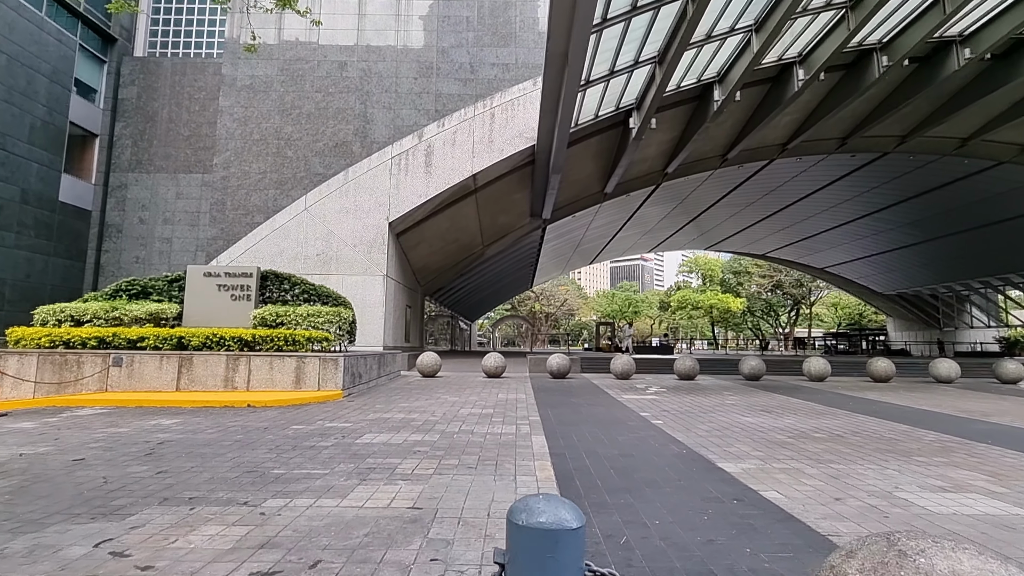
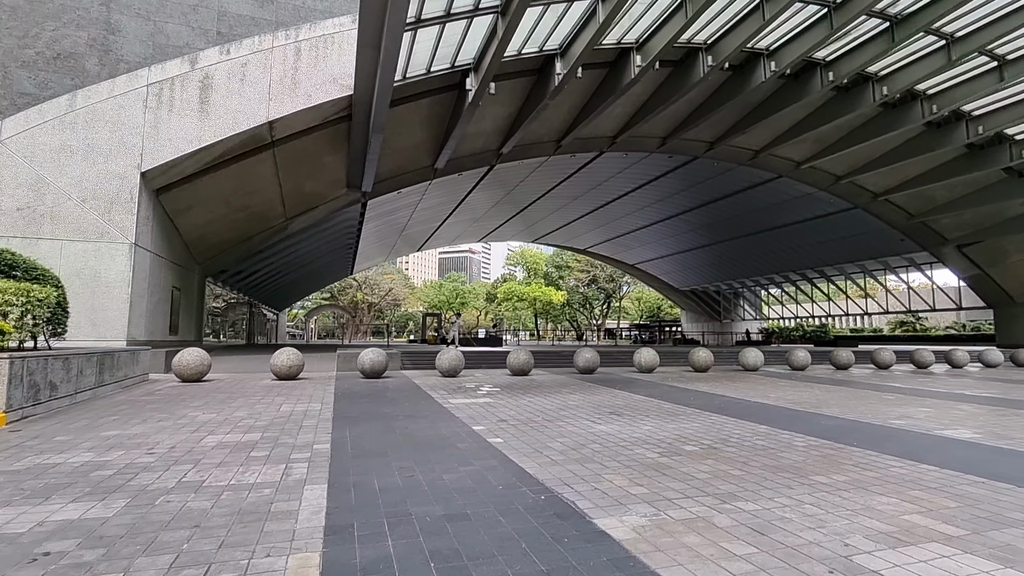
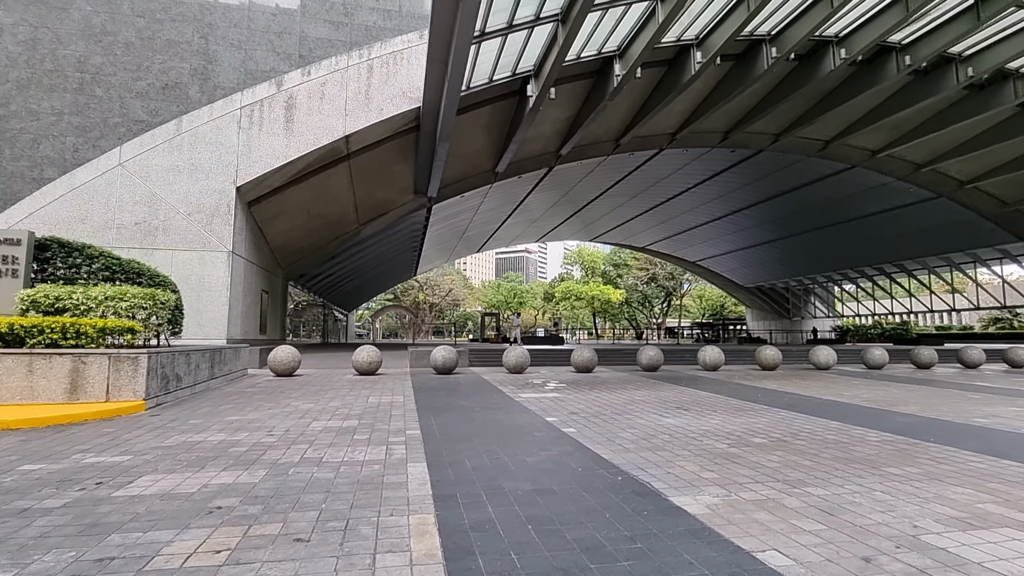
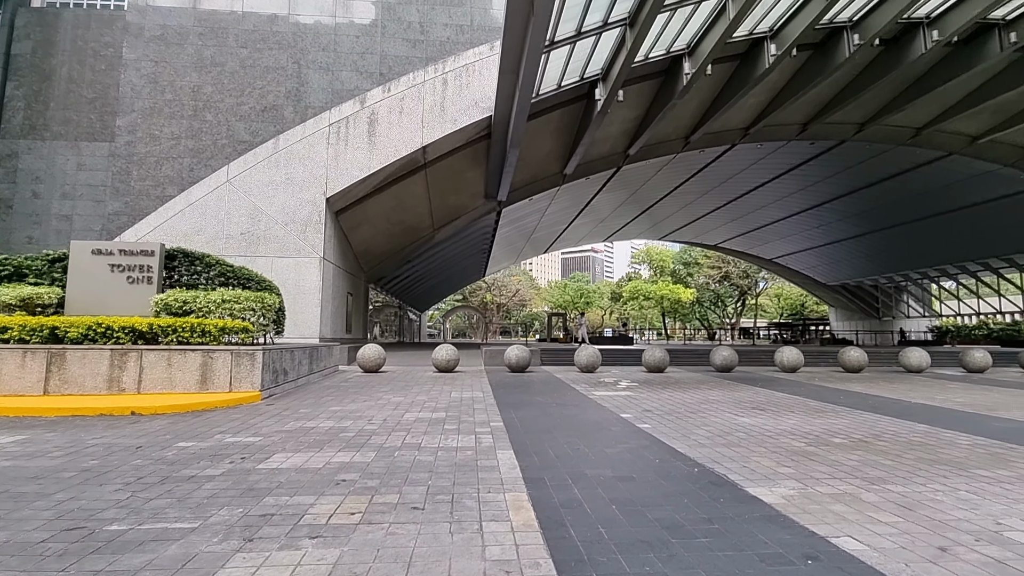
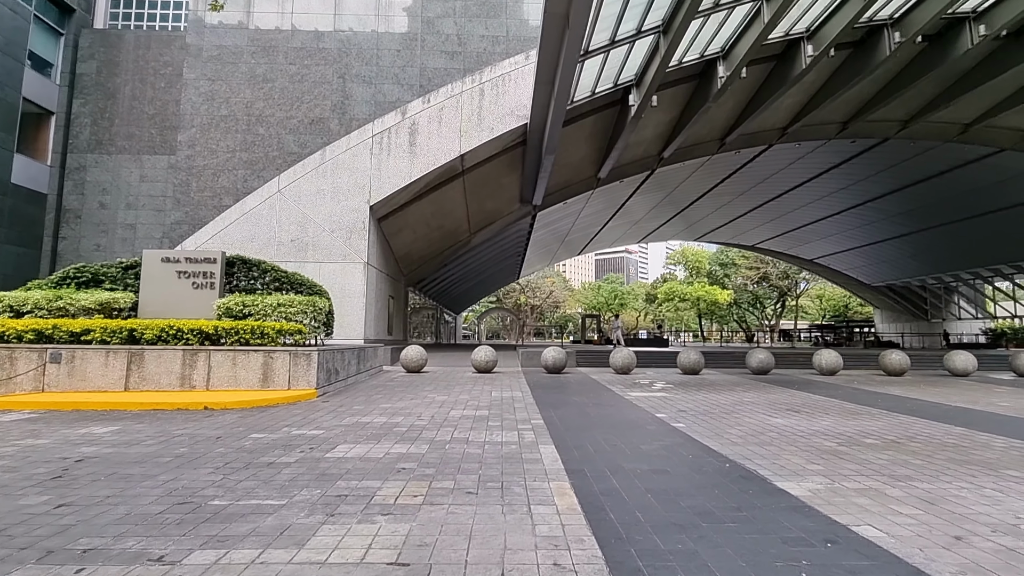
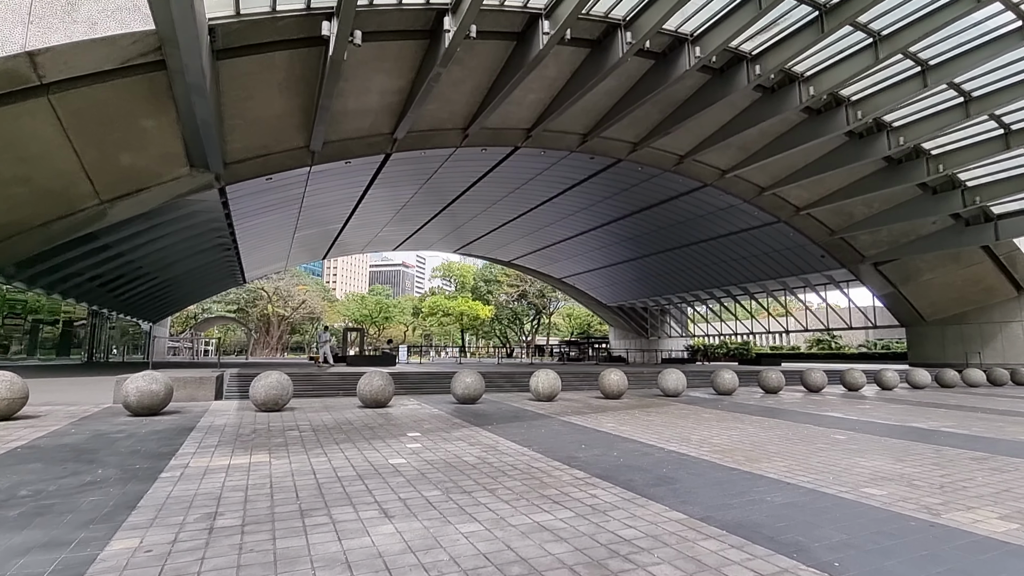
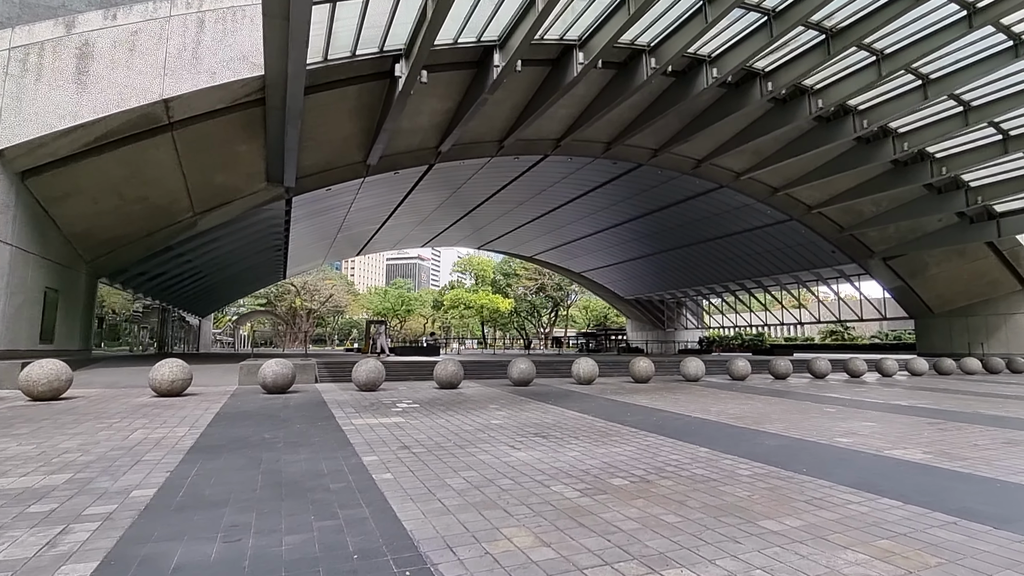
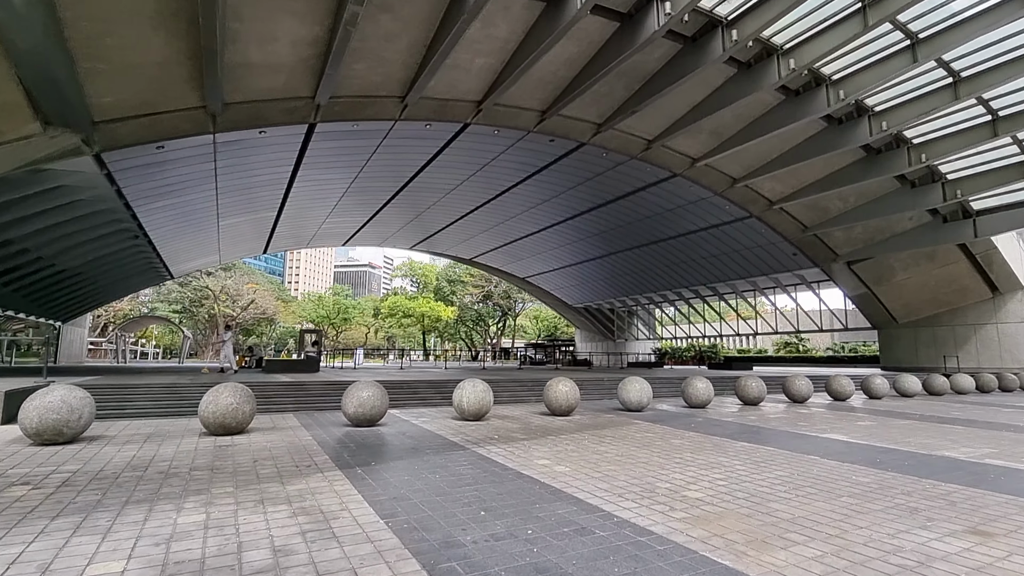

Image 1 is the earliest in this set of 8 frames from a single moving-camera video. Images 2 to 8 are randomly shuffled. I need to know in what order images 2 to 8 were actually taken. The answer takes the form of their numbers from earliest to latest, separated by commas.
5, 4, 3, 2, 7, 6, 8
